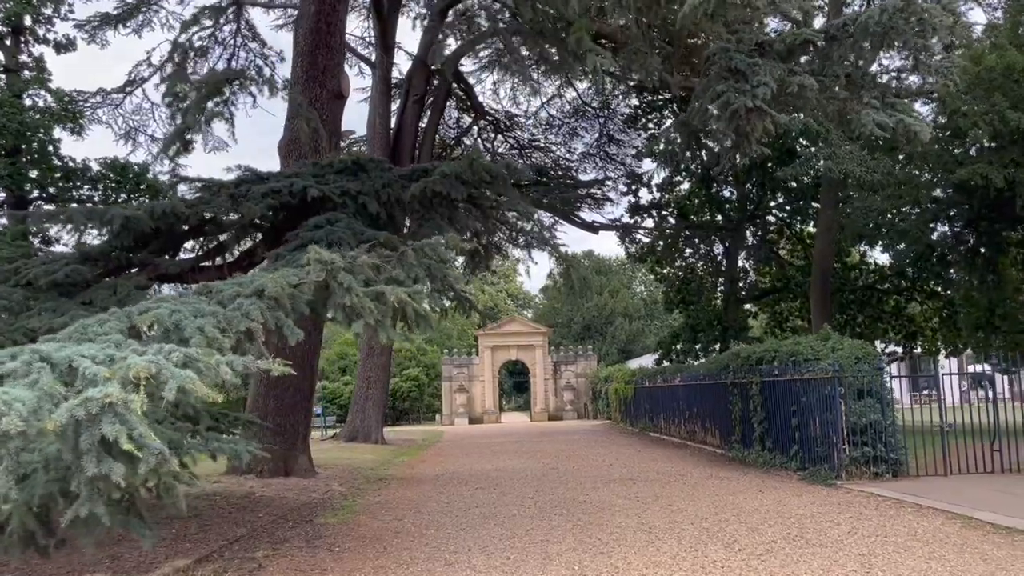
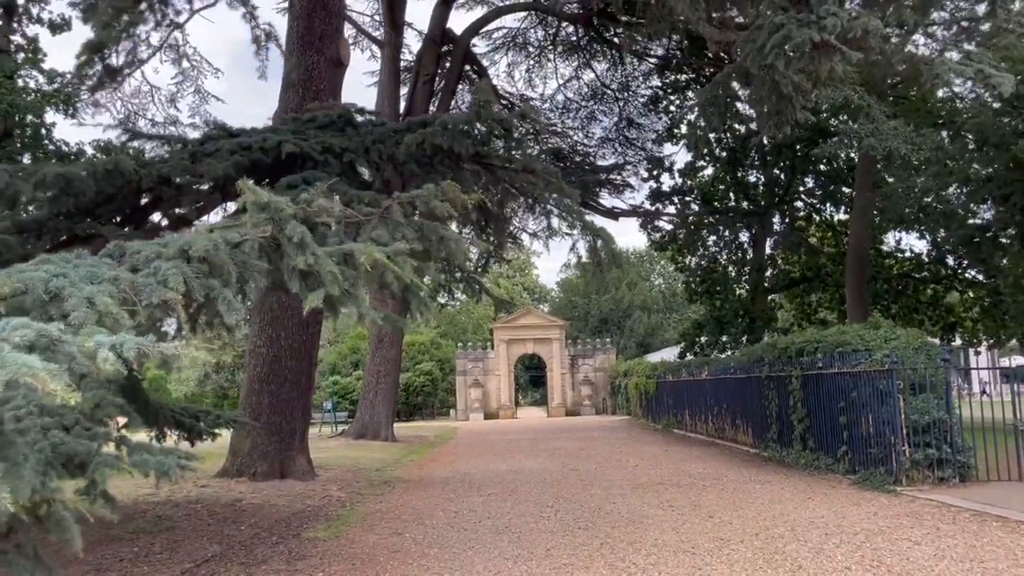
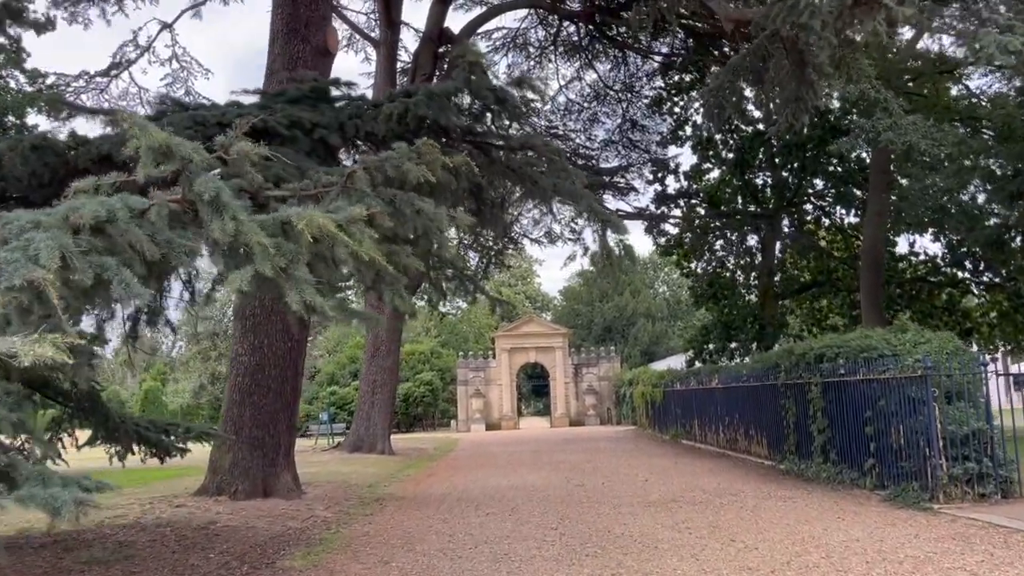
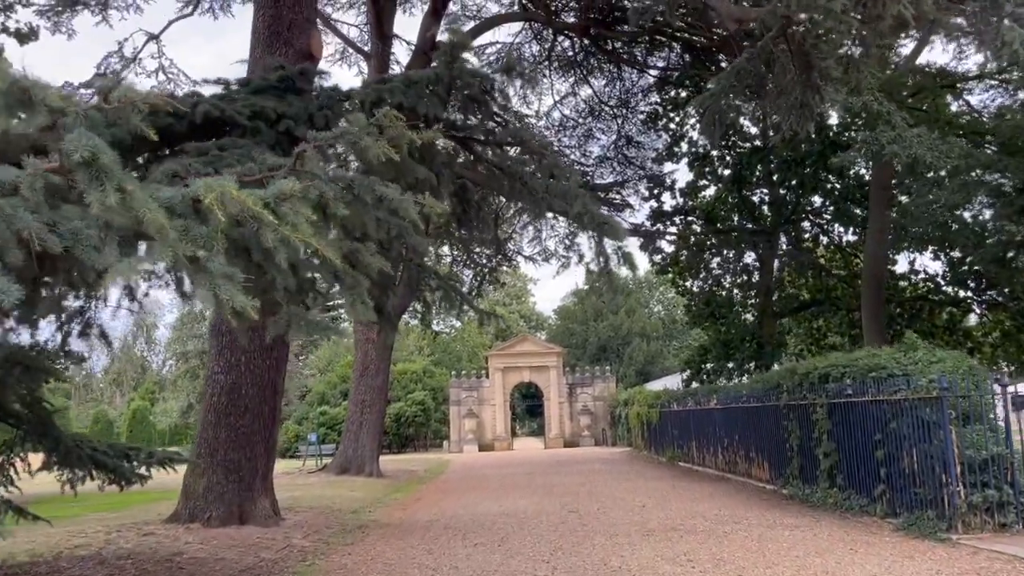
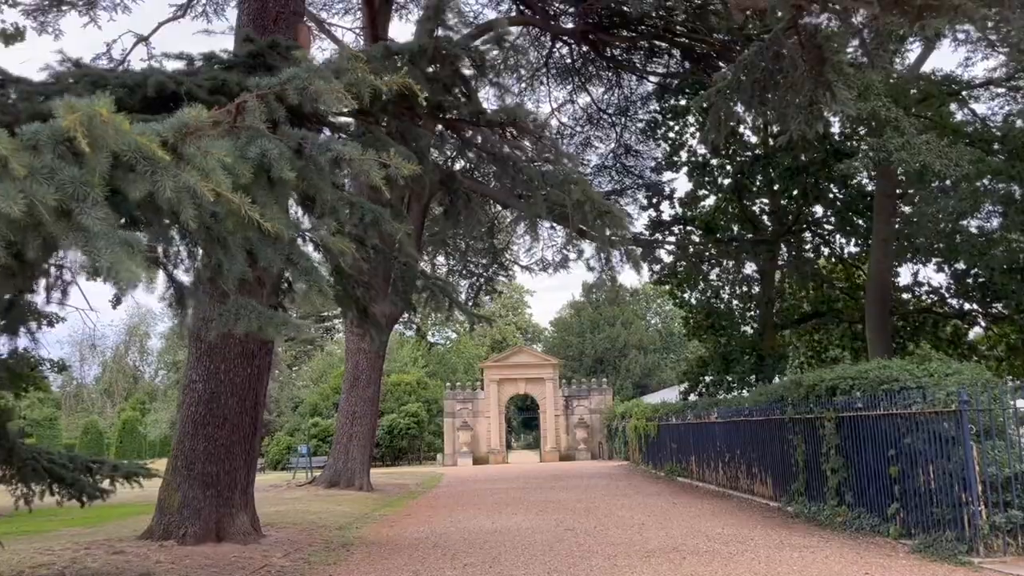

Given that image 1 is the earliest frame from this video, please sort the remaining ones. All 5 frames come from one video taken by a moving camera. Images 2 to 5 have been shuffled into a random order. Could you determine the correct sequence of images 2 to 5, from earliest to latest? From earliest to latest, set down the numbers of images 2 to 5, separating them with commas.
2, 3, 4, 5
